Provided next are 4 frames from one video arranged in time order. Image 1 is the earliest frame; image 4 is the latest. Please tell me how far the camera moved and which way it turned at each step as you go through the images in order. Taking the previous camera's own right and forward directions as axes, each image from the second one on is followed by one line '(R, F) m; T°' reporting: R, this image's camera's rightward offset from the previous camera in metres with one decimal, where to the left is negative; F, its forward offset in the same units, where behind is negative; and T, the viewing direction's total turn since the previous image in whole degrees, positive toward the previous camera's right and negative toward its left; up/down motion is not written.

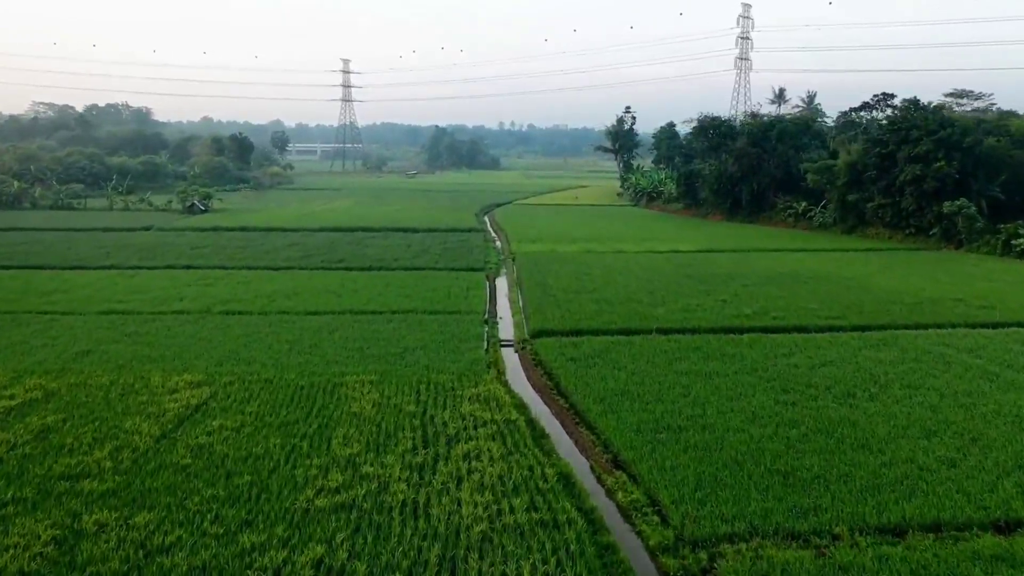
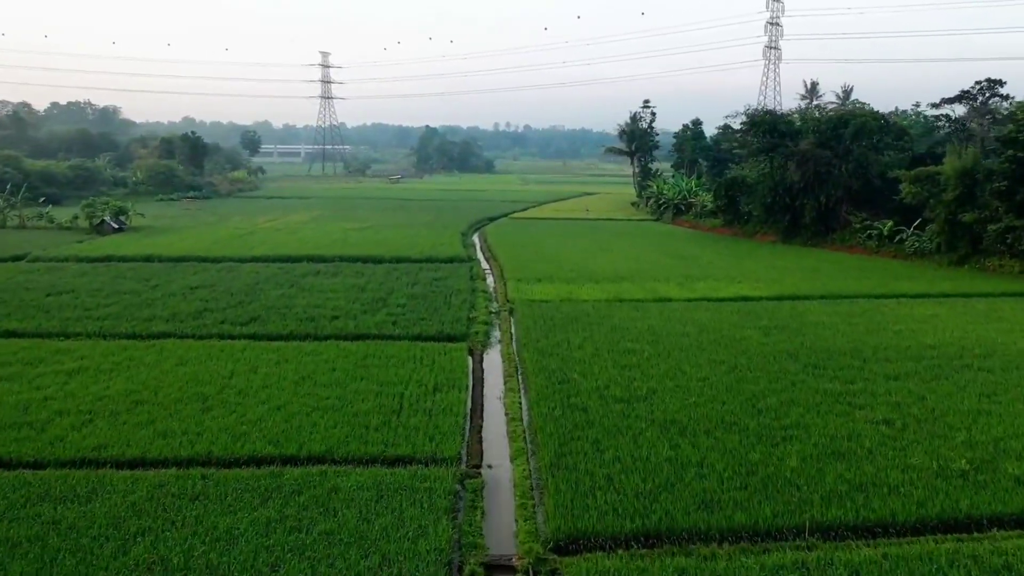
(0.0, +5.7) m; 0°
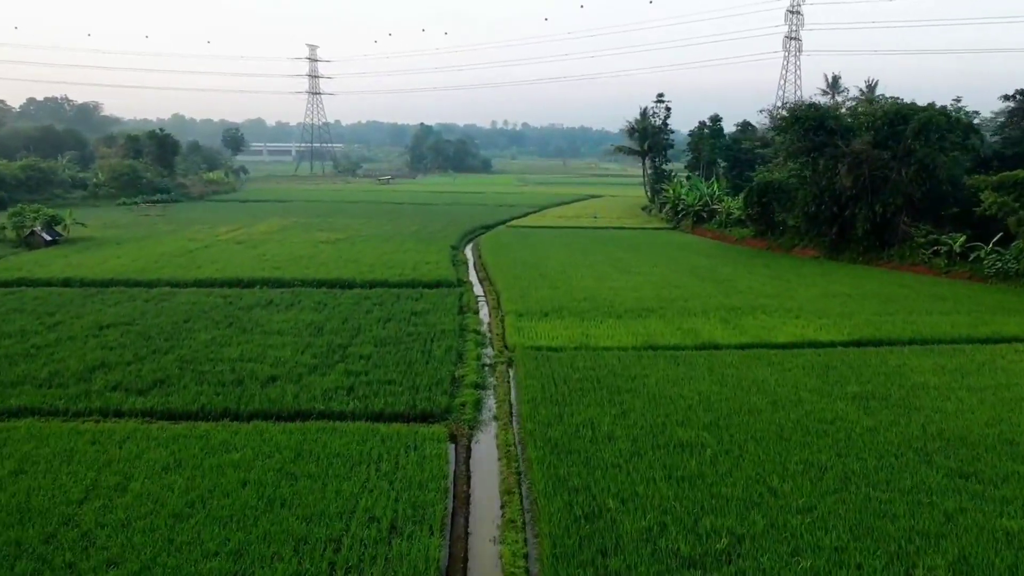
(0.0, +3.0) m; 0°
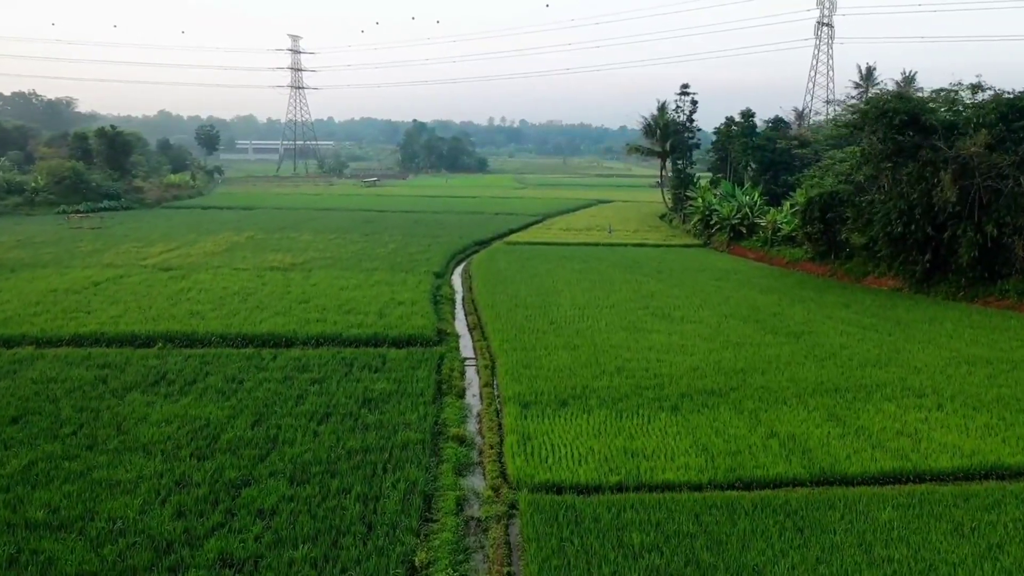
(0.0, +3.9) m; 0°
